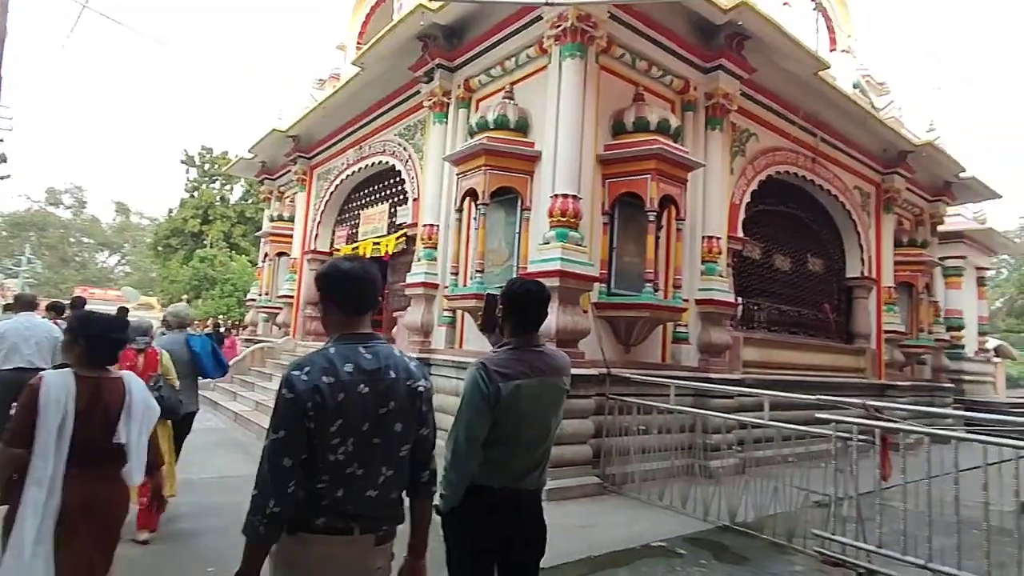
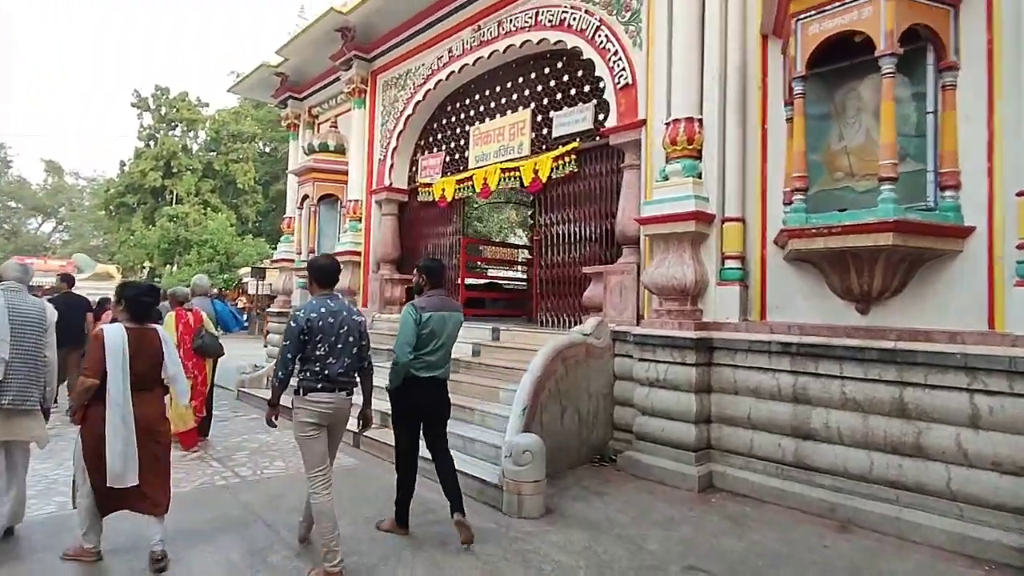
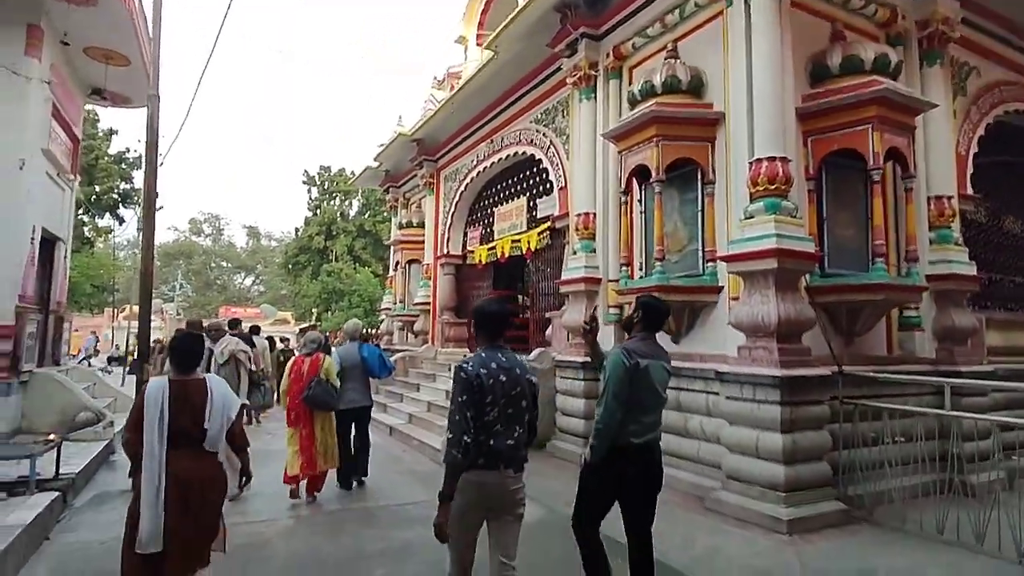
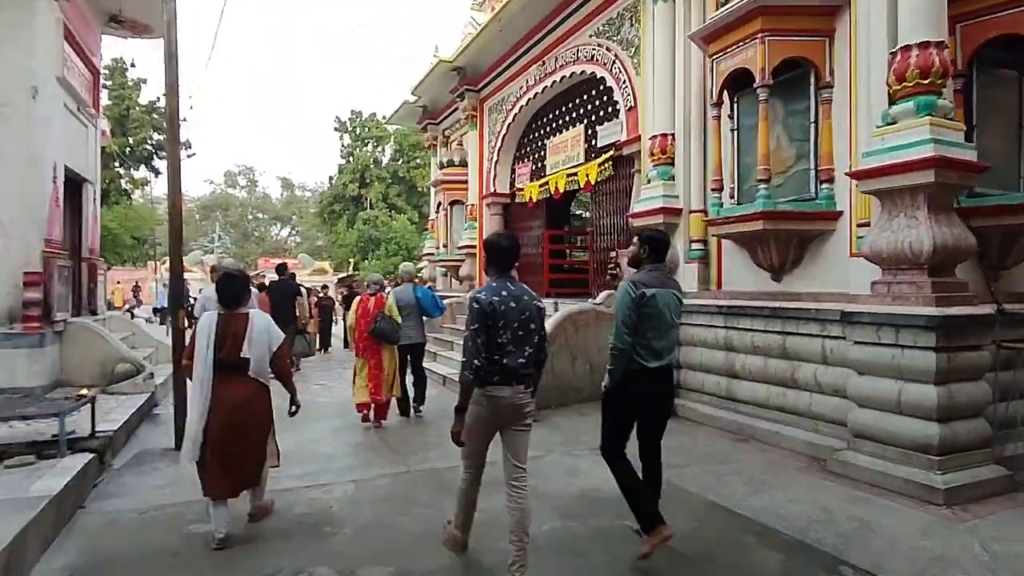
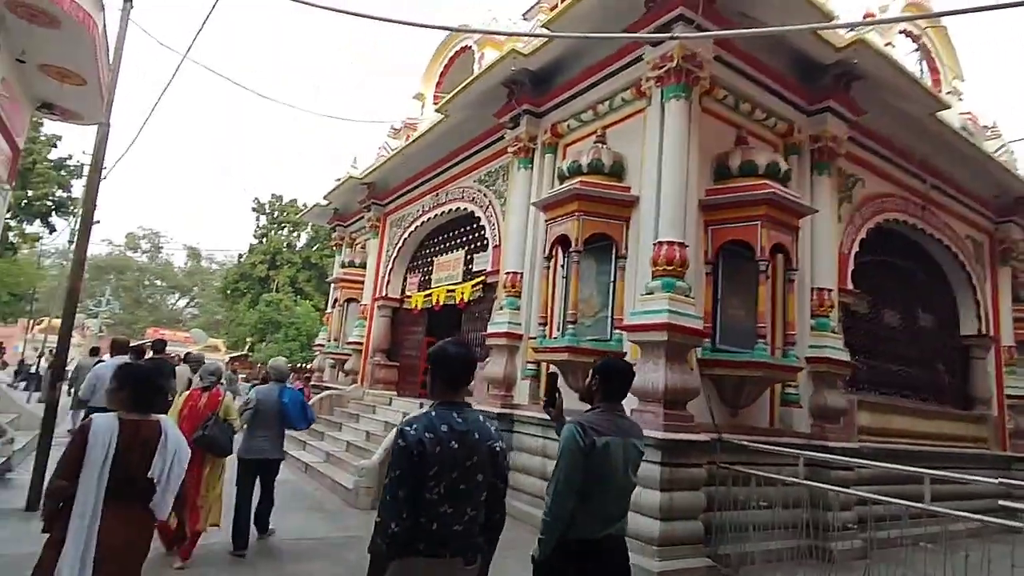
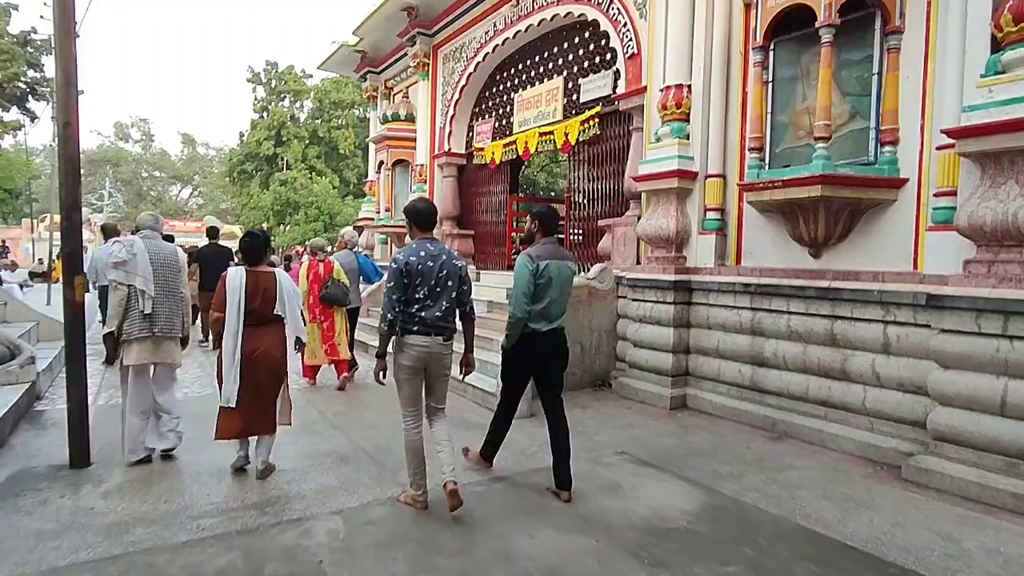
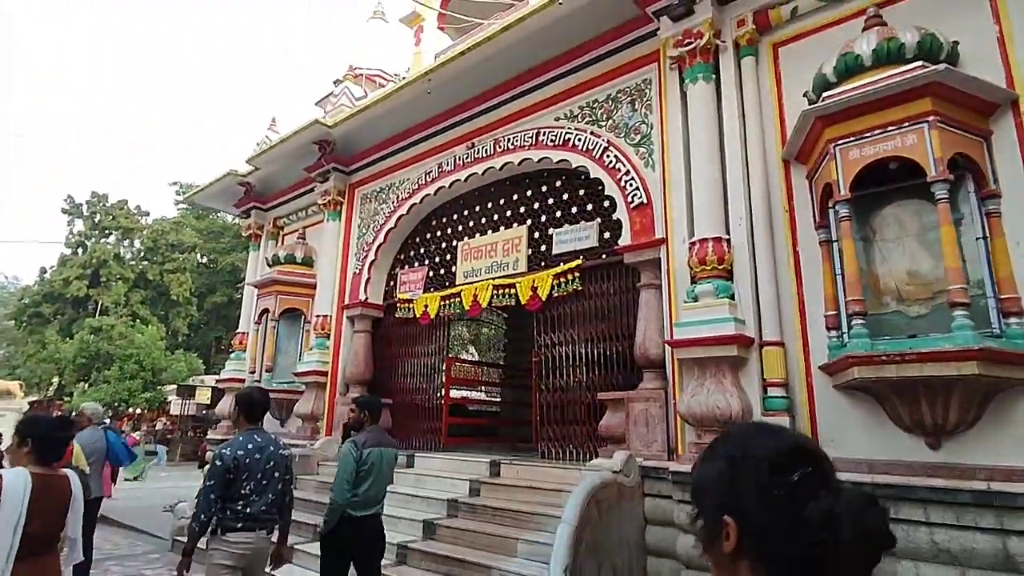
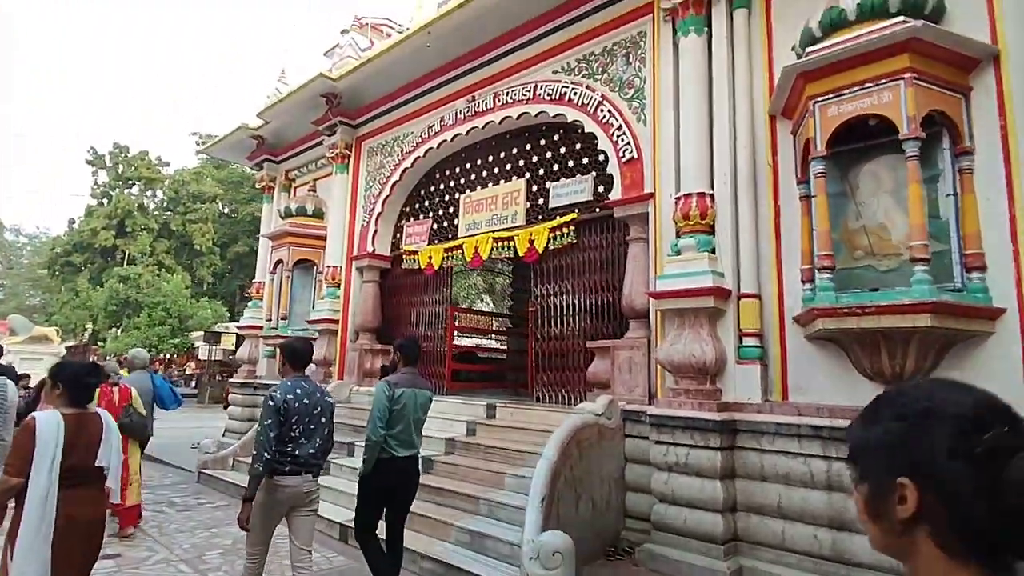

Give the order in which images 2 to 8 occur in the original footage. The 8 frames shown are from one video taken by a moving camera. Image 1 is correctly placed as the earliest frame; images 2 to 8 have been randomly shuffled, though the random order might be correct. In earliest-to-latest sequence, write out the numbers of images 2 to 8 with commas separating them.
5, 3, 4, 6, 2, 8, 7
